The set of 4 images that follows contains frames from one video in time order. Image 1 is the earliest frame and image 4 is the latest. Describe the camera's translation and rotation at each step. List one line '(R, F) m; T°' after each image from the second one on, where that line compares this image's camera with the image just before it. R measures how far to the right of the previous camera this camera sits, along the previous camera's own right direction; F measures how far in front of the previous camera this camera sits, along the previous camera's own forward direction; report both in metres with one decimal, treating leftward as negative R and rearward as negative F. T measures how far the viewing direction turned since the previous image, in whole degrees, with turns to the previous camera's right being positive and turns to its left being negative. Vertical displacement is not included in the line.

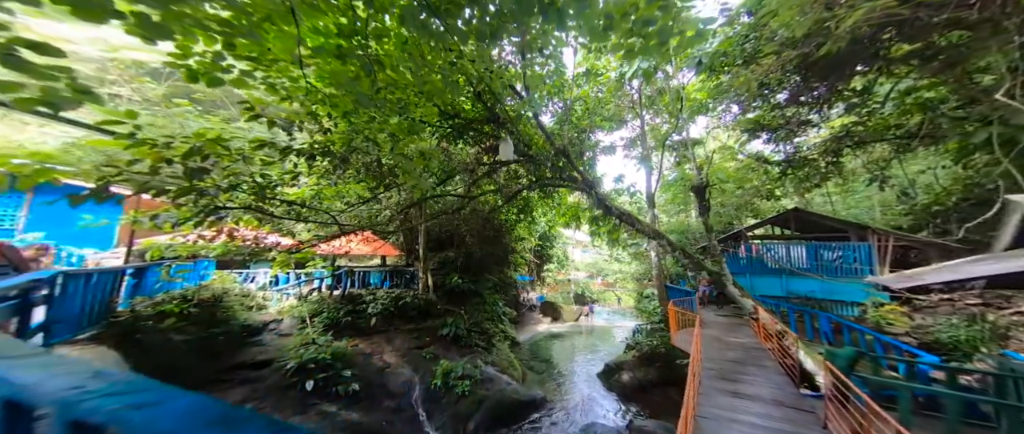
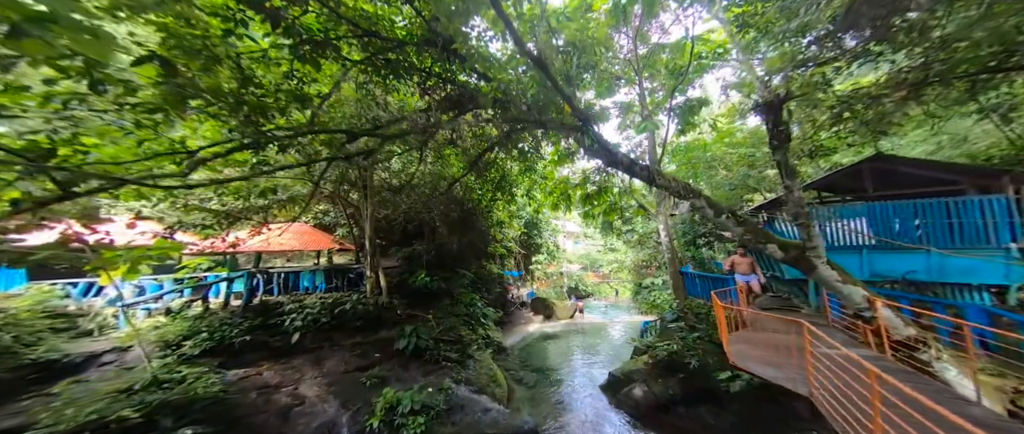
(+0.4, +1.9) m; +2°
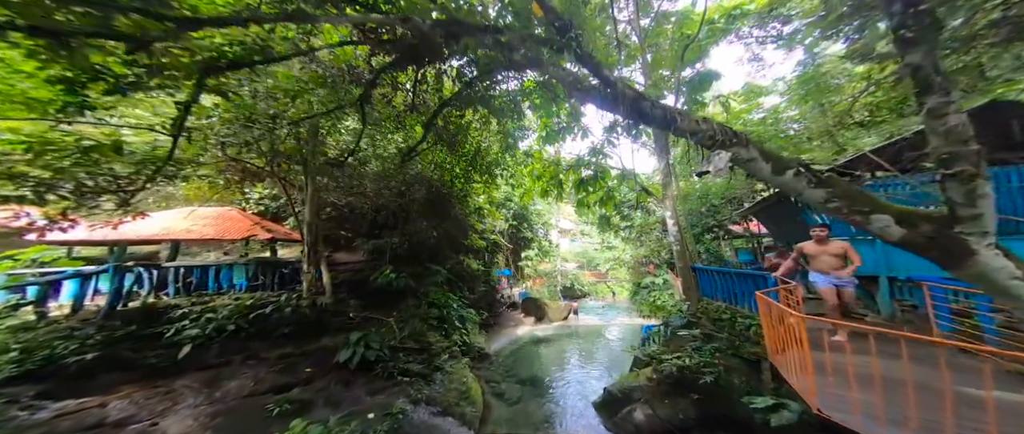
(+0.4, +1.2) m; 0°
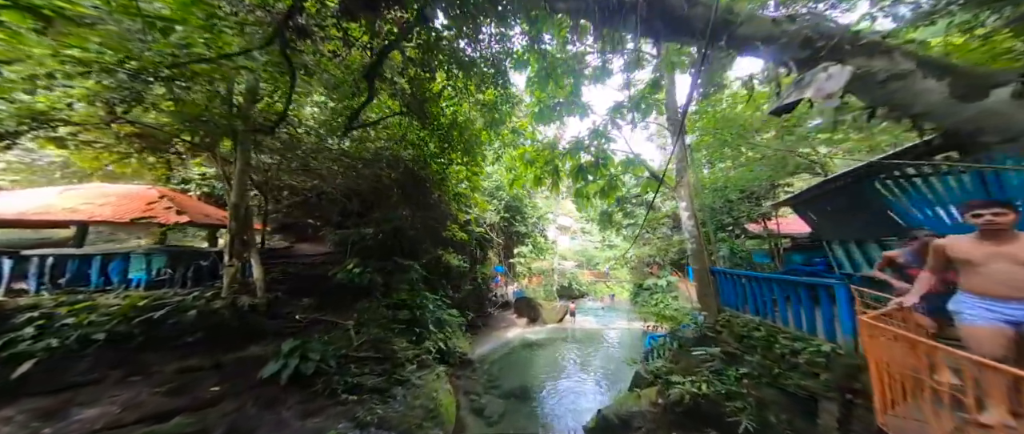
(+0.4, +1.0) m; 0°
